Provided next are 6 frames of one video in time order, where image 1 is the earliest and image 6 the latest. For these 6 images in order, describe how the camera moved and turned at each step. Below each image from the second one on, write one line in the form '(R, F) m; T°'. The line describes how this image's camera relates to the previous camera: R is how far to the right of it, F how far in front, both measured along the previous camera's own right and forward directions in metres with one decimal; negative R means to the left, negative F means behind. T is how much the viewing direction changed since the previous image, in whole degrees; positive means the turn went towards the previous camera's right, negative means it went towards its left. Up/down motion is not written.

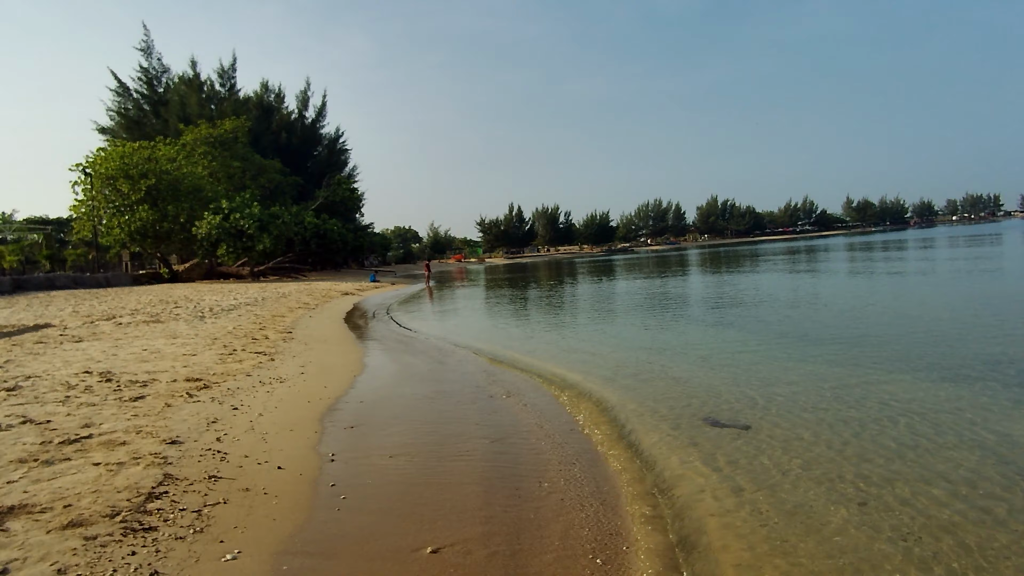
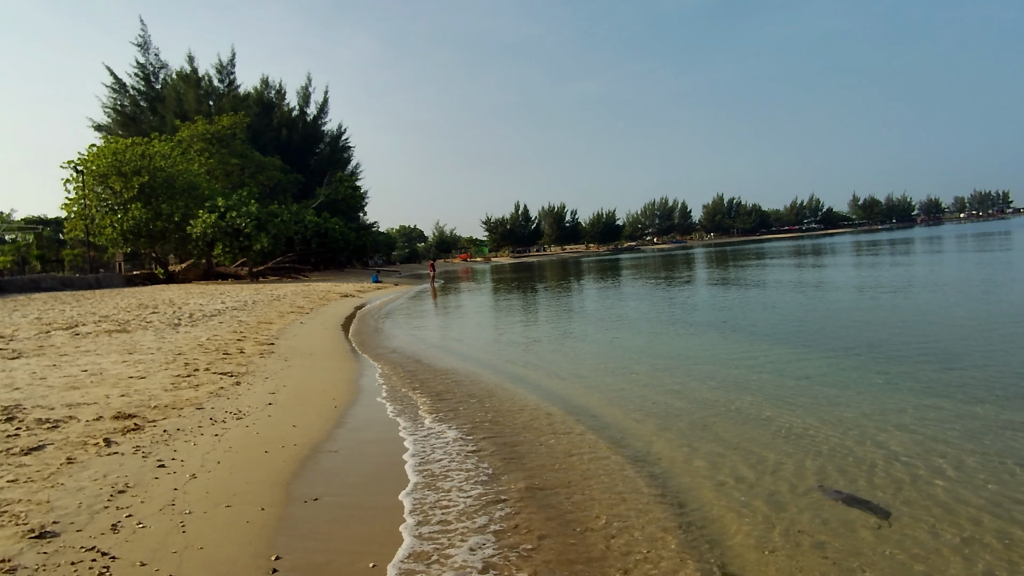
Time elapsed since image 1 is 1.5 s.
(-0.2, +2.2) m; 0°
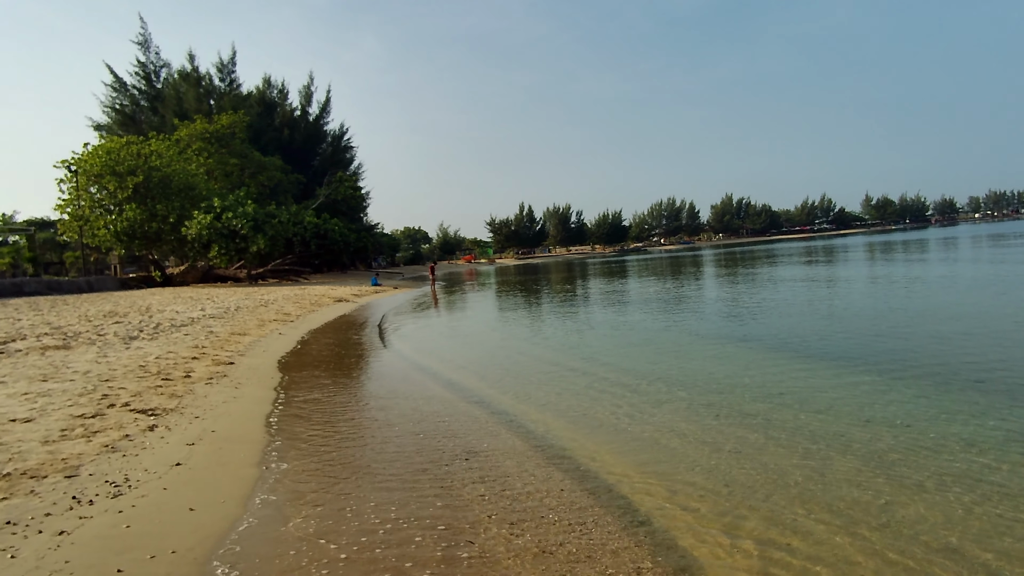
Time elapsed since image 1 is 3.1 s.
(+0.1, +2.5) m; -1°
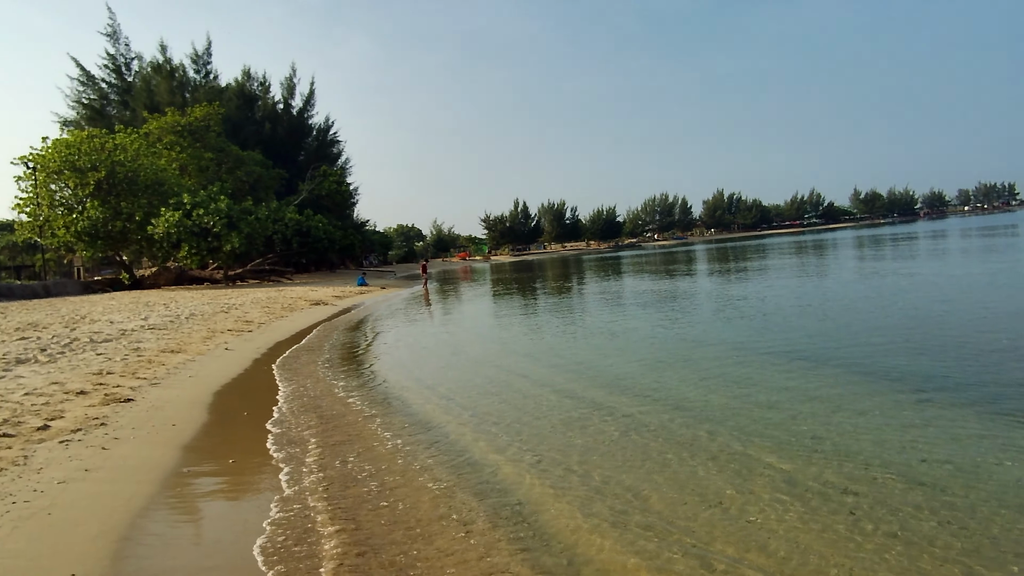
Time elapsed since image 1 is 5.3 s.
(-0.1, +3.4) m; +1°
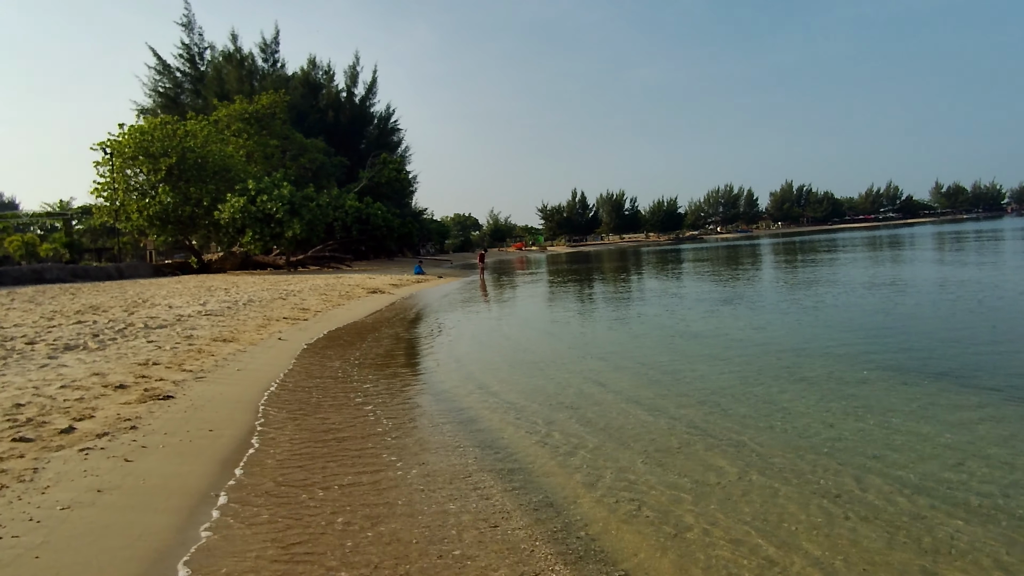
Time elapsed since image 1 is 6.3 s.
(-0.4, +1.4) m; -5°
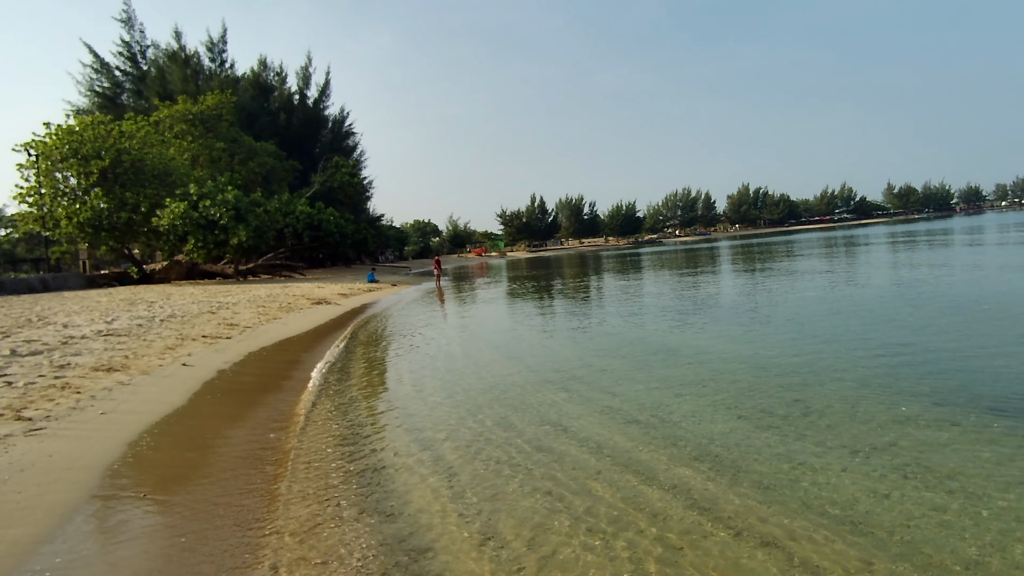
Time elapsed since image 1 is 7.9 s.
(+0.2, +2.6) m; +3°
